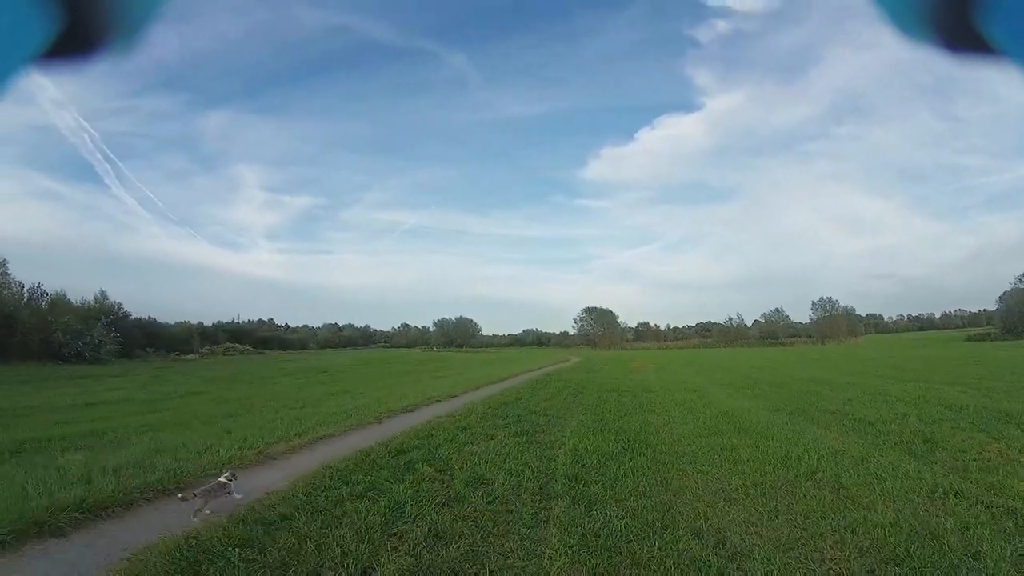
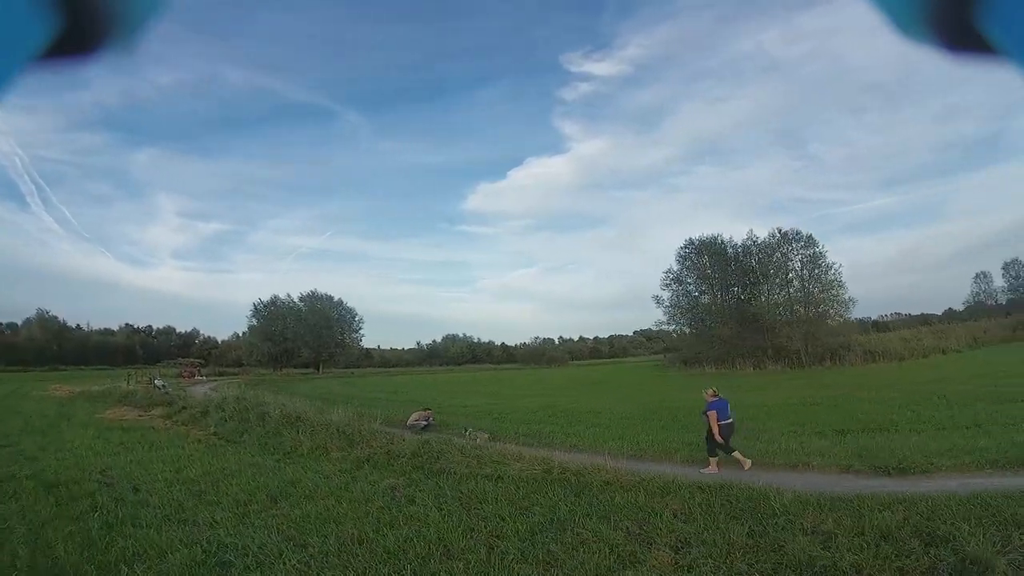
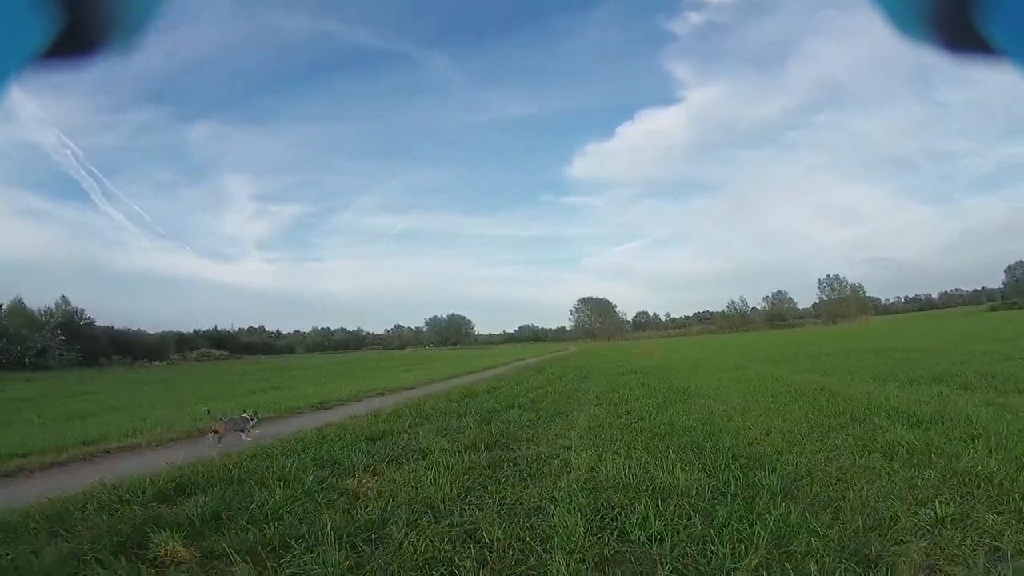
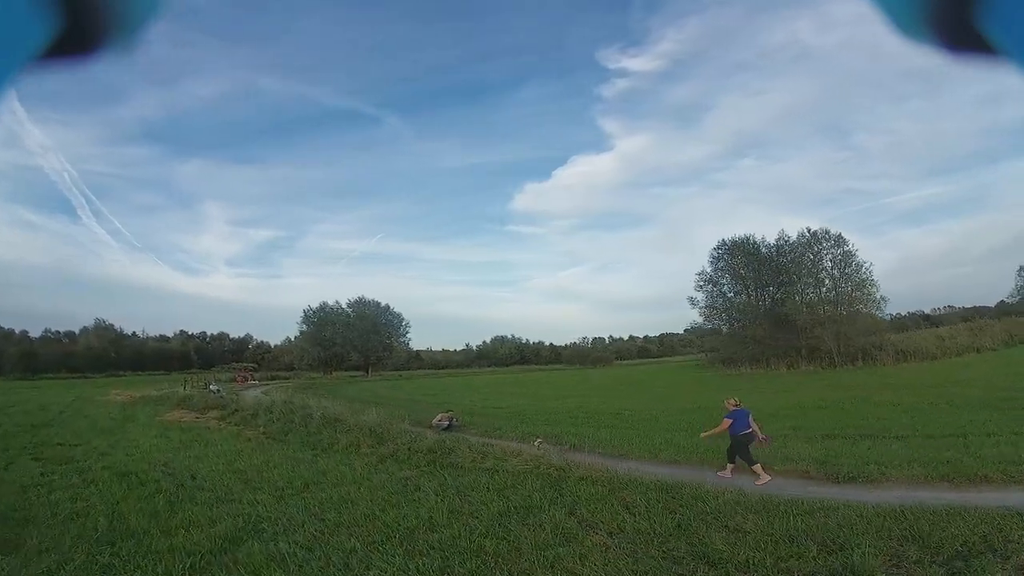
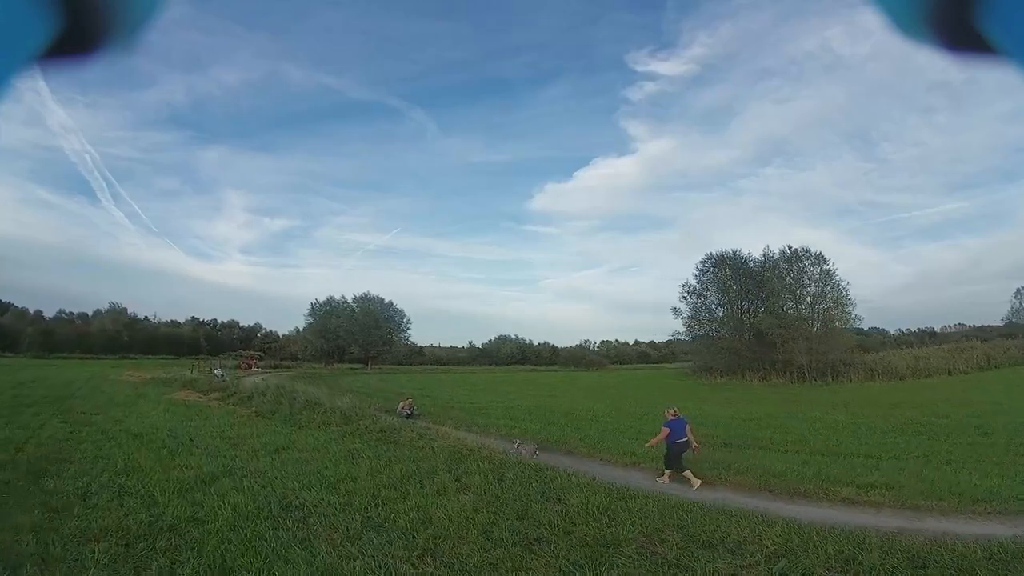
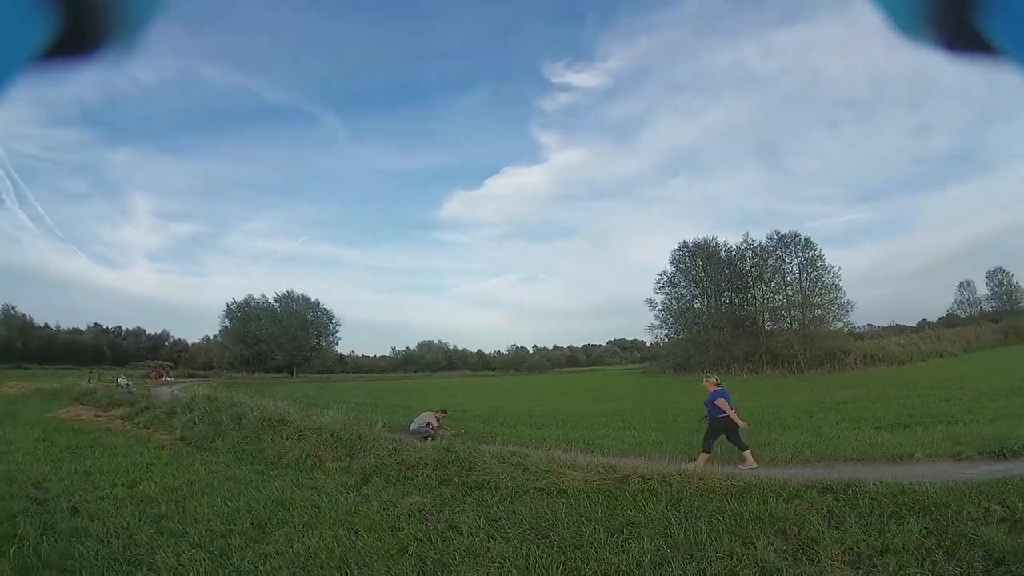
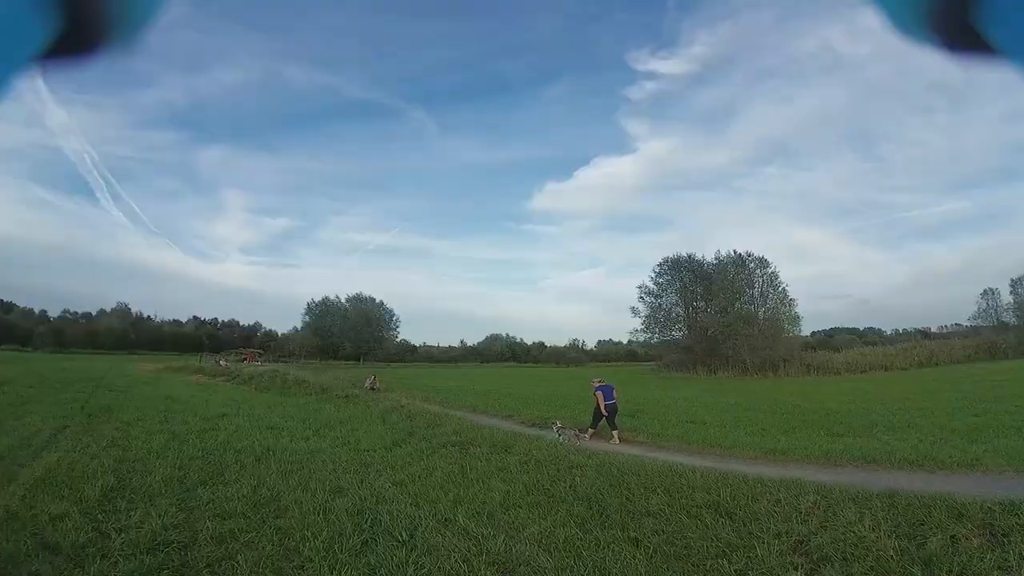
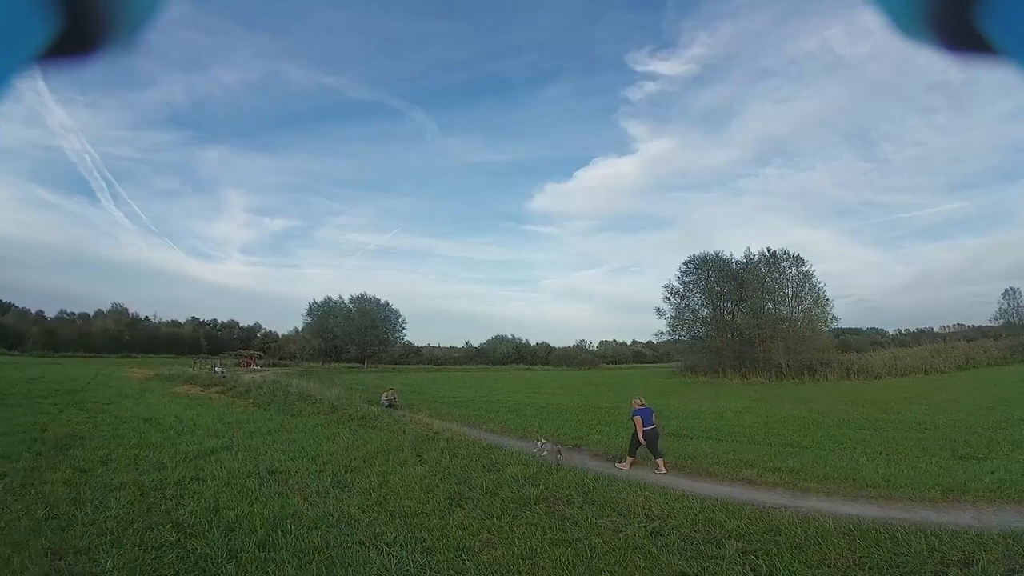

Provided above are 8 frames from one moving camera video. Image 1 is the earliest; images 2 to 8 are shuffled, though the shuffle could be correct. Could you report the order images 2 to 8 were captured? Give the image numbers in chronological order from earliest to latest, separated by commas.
3, 7, 8, 5, 4, 2, 6
